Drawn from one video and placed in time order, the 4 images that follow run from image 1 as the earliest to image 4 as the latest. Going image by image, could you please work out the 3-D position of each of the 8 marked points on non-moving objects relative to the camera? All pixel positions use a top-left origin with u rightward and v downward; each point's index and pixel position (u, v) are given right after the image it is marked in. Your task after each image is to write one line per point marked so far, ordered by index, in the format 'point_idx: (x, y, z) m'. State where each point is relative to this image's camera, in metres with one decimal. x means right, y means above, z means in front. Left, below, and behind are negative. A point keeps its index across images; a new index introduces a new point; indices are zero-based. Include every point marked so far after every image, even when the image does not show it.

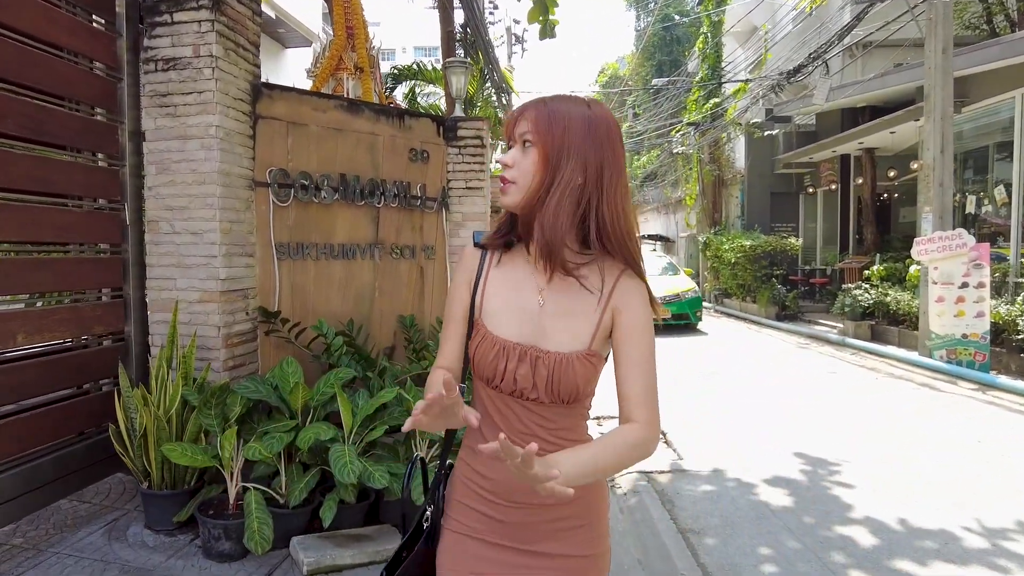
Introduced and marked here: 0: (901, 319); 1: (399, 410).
0: (+7.0, -0.6, +11.7) m
1: (-0.6, -0.7, +3.8) m
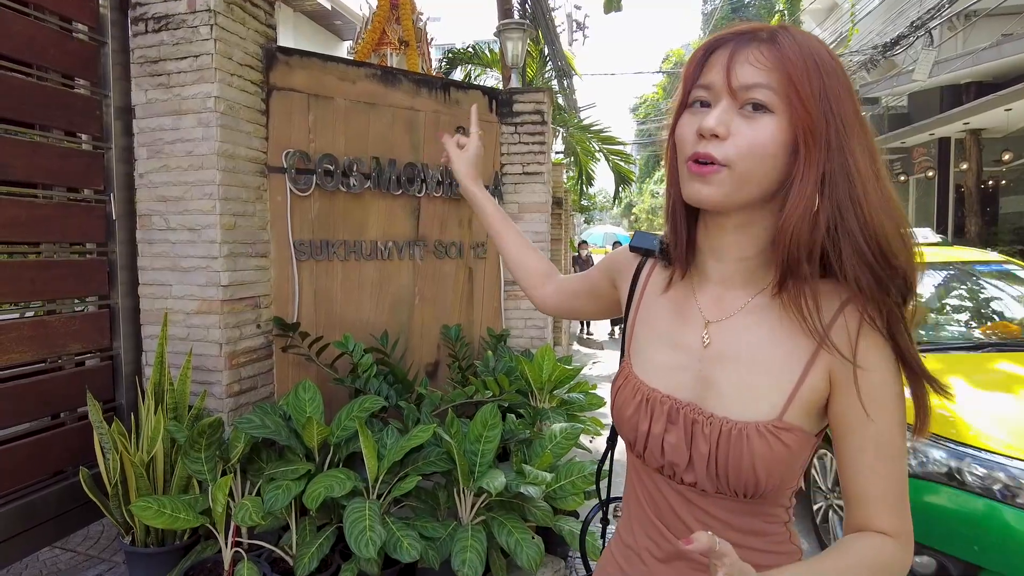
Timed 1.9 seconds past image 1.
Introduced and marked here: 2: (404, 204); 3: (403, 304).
0: (+8.0, -0.6, +10.2) m
1: (-0.3, -0.7, +3.0) m
2: (-0.7, +0.5, +4.1) m
3: (-0.7, -0.1, +4.1) m
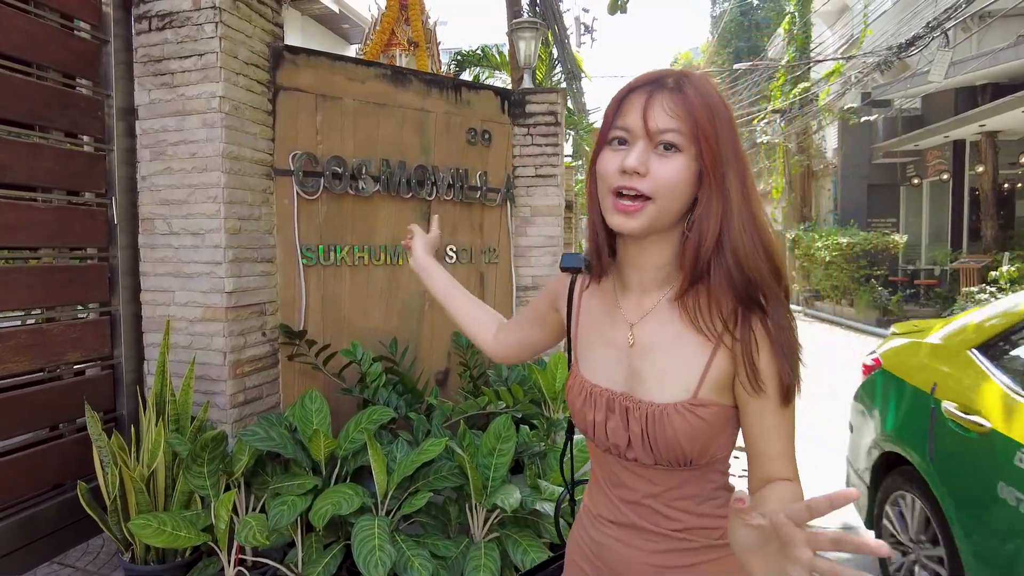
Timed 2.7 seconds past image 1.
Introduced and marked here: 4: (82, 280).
0: (+8.1, -0.6, +10.0) m
1: (-0.3, -0.8, +2.9) m
2: (-0.6, +0.5, +3.9) m
3: (-0.6, -0.1, +4.0) m
4: (-1.9, 0.0, +2.9) m
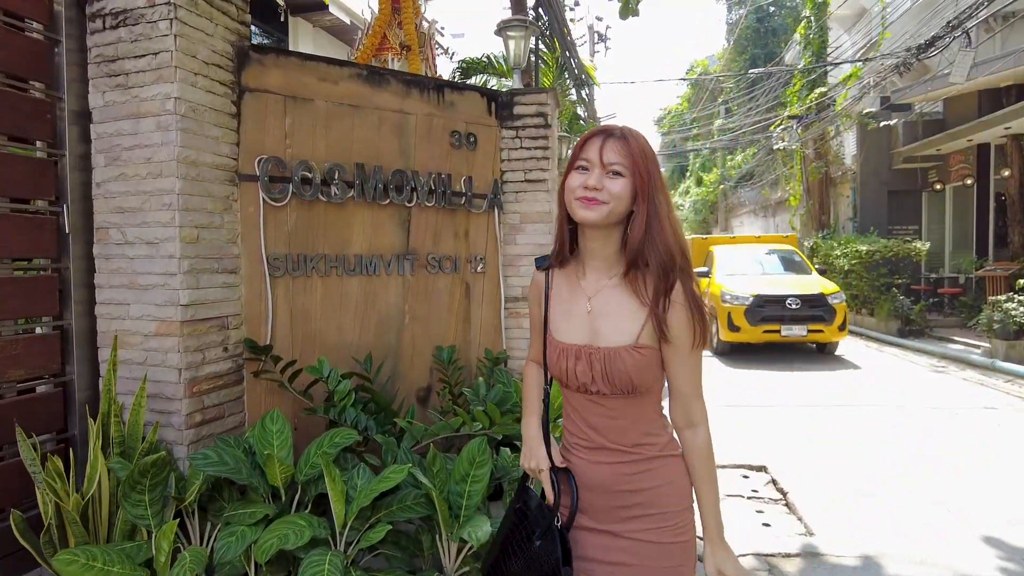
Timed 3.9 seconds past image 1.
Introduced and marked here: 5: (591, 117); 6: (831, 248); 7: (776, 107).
0: (+8.2, -0.8, +9.5) m
1: (-0.4, -0.8, +2.6) m
2: (-0.7, +0.4, +3.7) m
3: (-0.7, -0.2, +3.8) m
4: (-2.0, 0.0, +2.7) m
5: (+1.2, +2.7, +10.3) m
6: (+7.7, +0.9, +15.8) m
7: (+7.7, +5.3, +19.0) m
